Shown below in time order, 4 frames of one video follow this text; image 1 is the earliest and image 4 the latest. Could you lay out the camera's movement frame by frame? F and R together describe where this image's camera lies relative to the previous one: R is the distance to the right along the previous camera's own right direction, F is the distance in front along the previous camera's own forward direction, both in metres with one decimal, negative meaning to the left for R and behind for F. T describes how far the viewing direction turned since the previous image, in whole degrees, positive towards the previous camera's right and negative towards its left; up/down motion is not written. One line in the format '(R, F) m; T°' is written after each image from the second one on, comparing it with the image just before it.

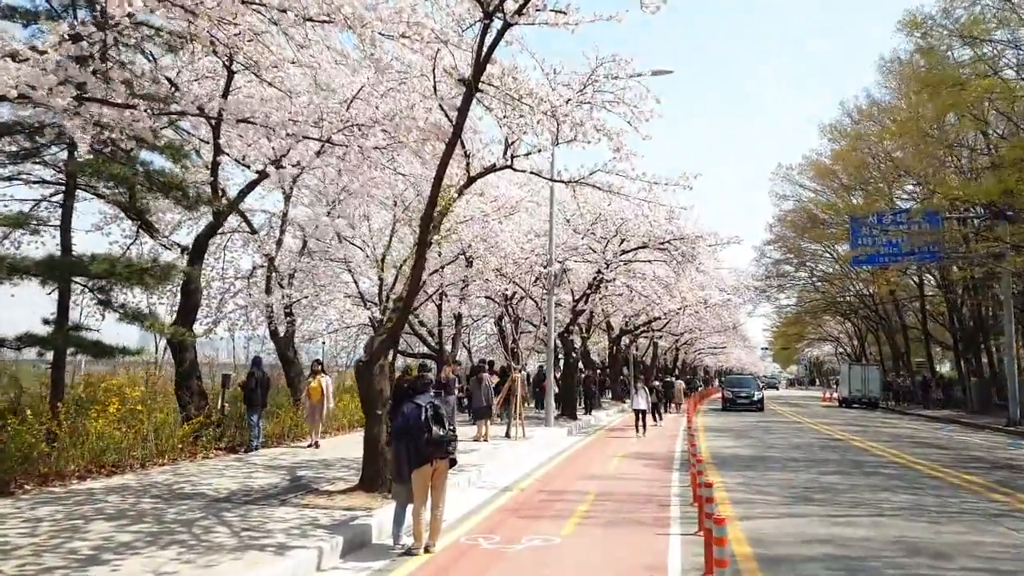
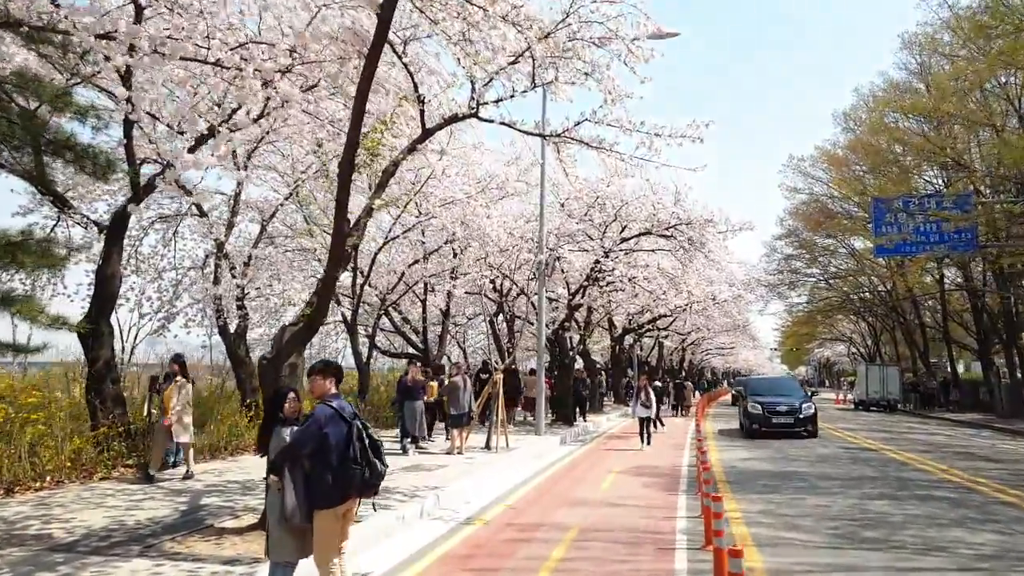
(+0.6, +2.8) m; 0°
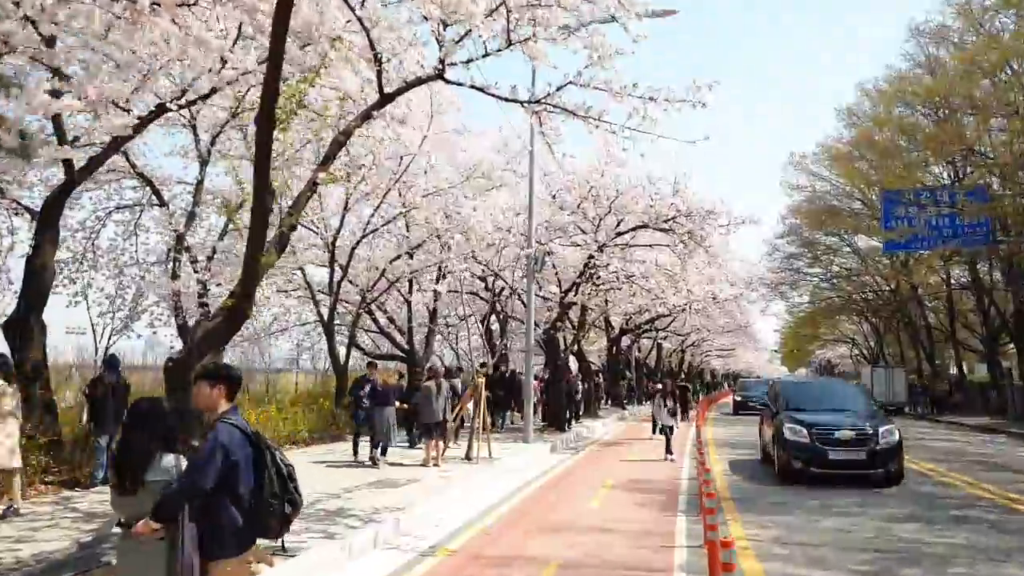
(+0.4, +1.6) m; 0°
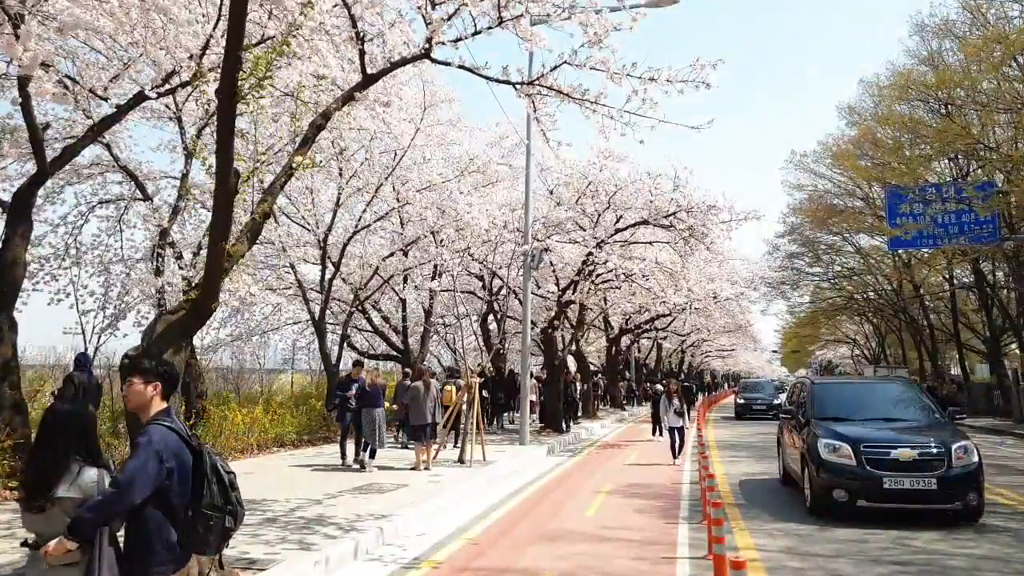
(+0.1, +0.6) m; 0°
